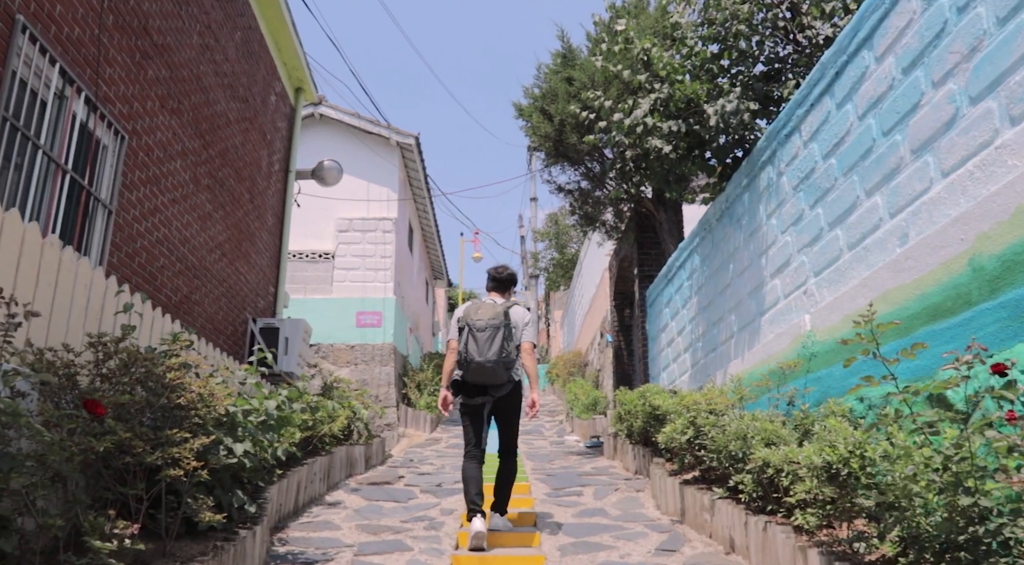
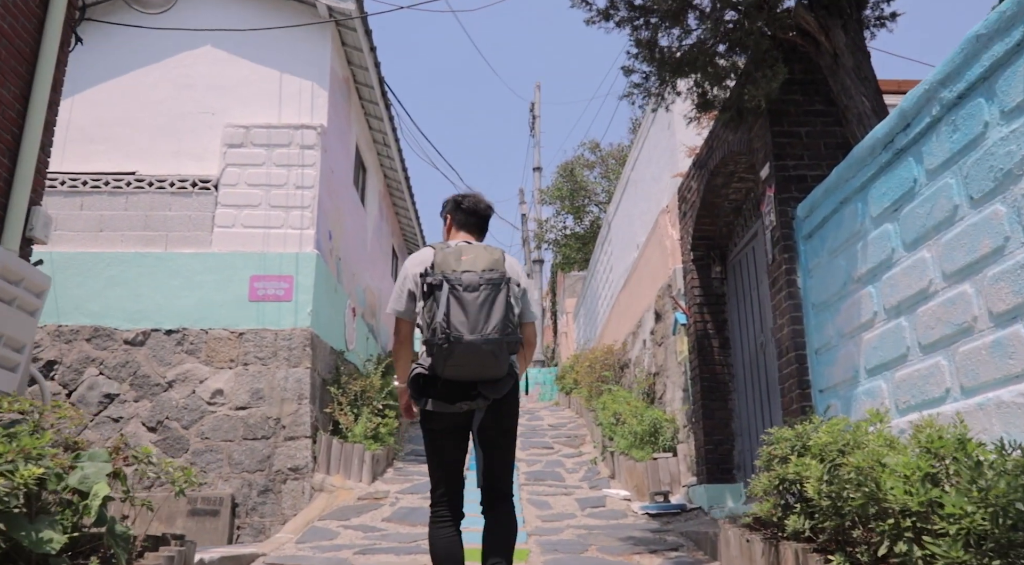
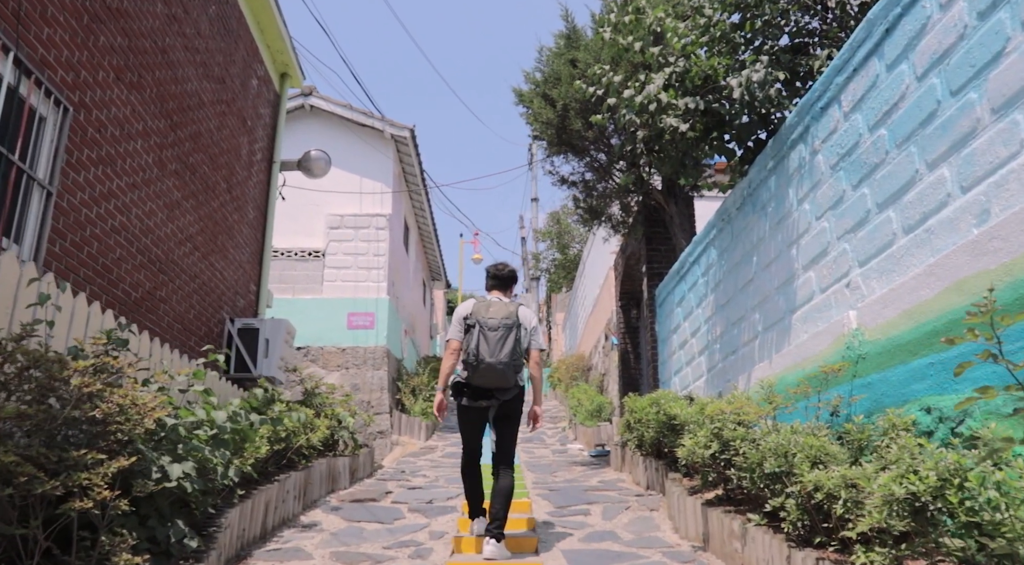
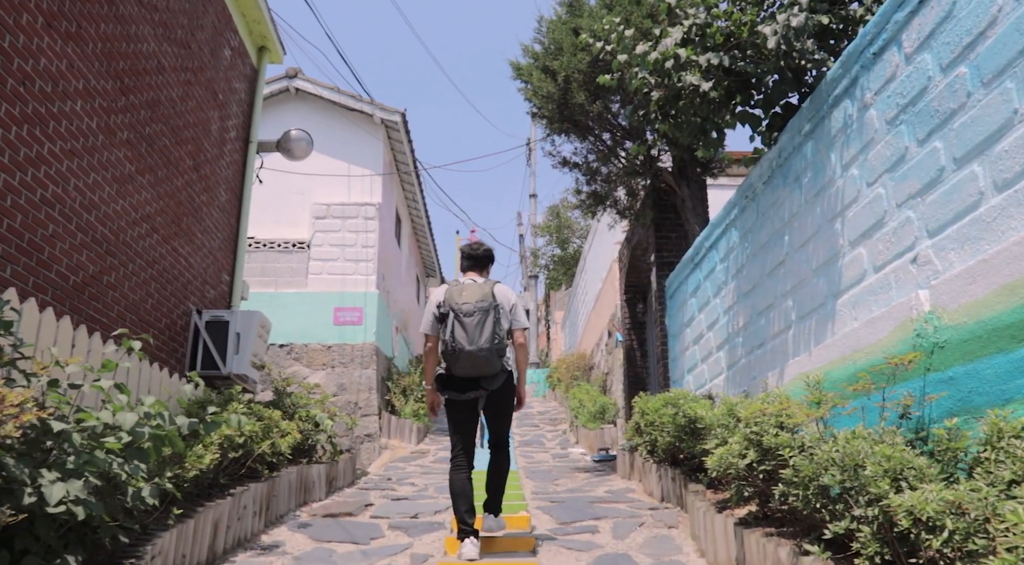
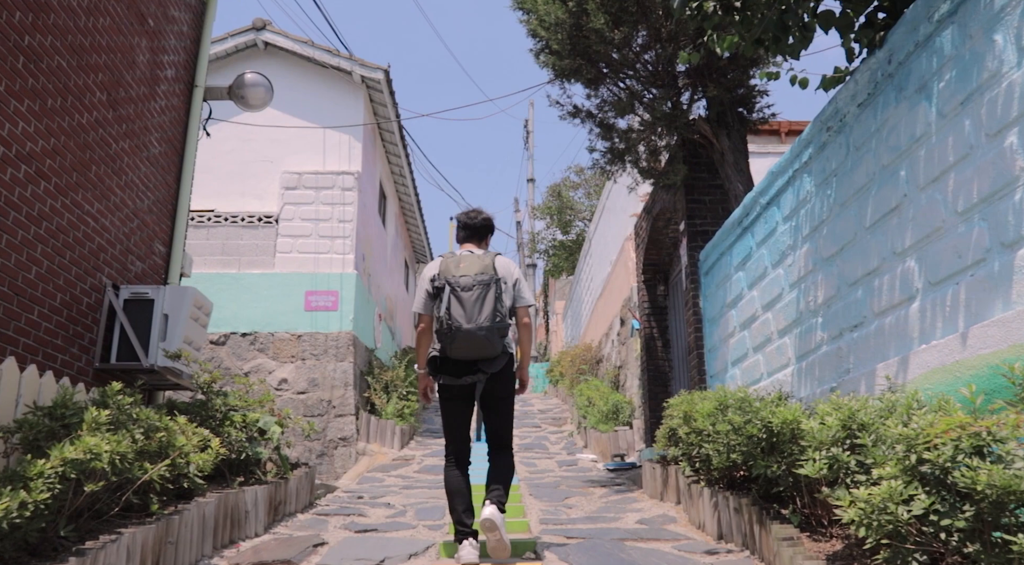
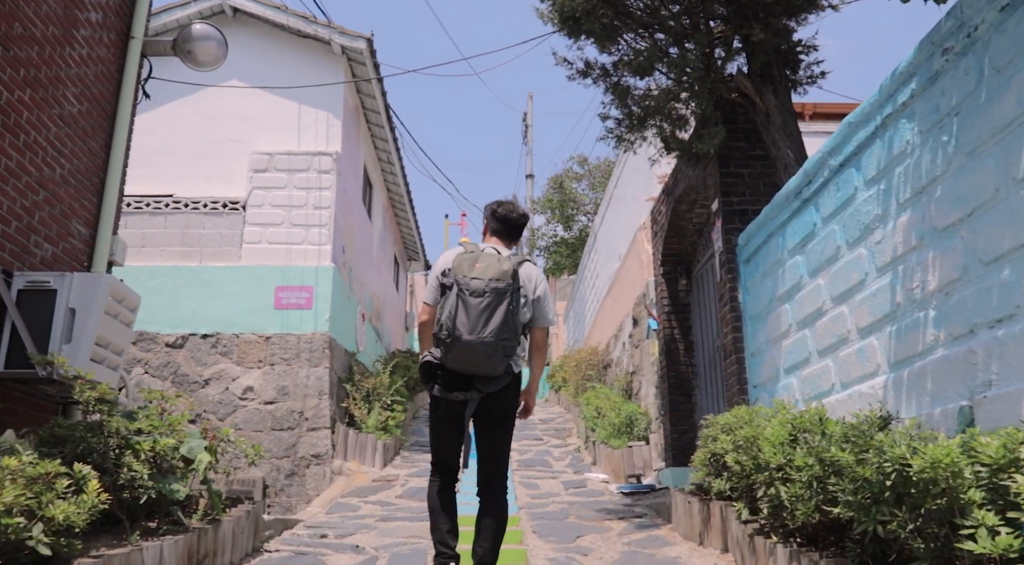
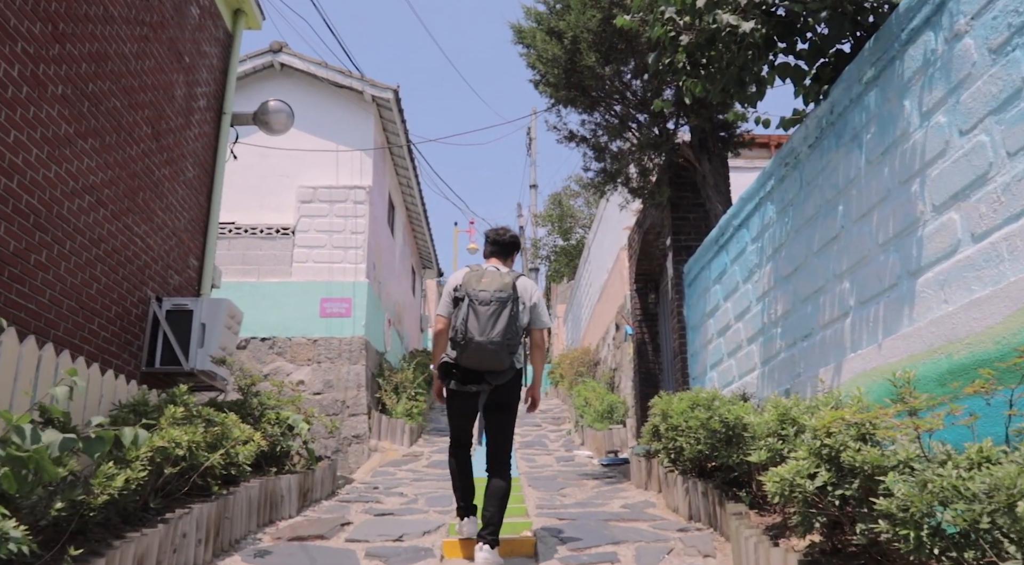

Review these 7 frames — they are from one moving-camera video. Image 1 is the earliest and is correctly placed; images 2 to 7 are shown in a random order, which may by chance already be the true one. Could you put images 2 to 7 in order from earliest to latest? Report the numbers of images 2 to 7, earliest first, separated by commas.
3, 4, 7, 5, 6, 2
